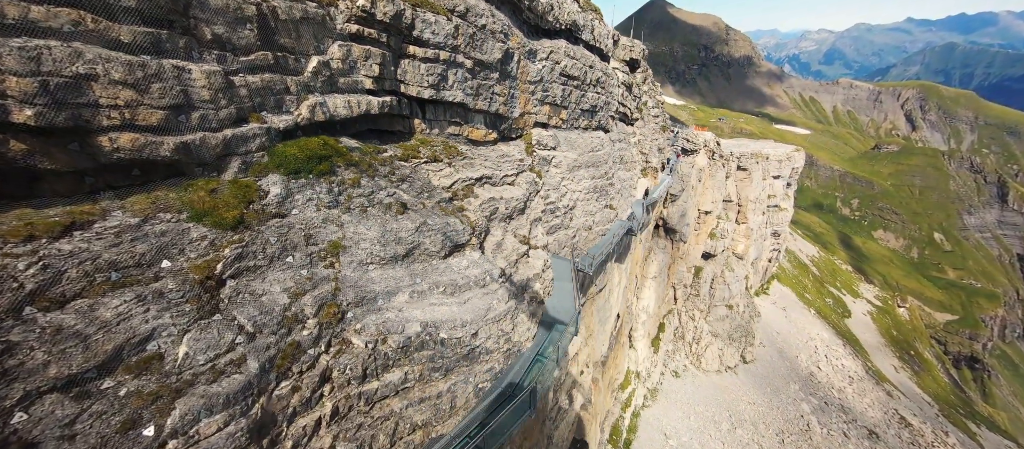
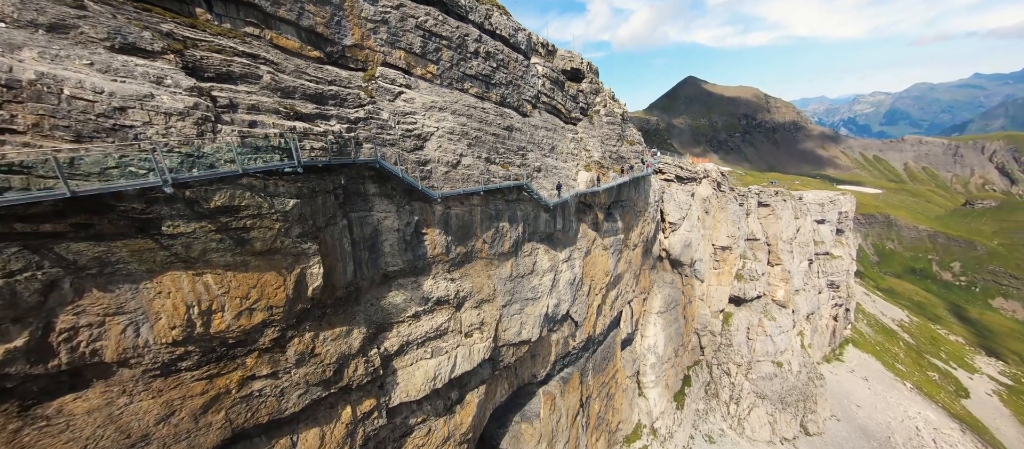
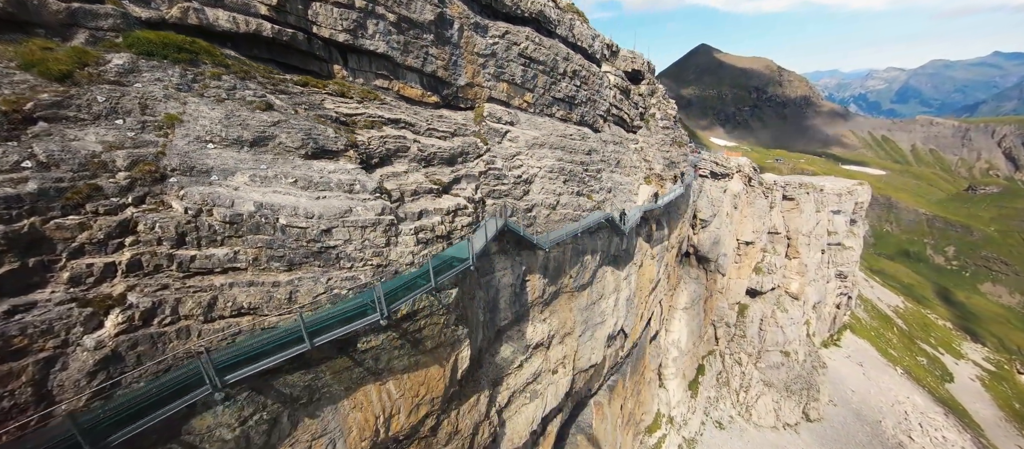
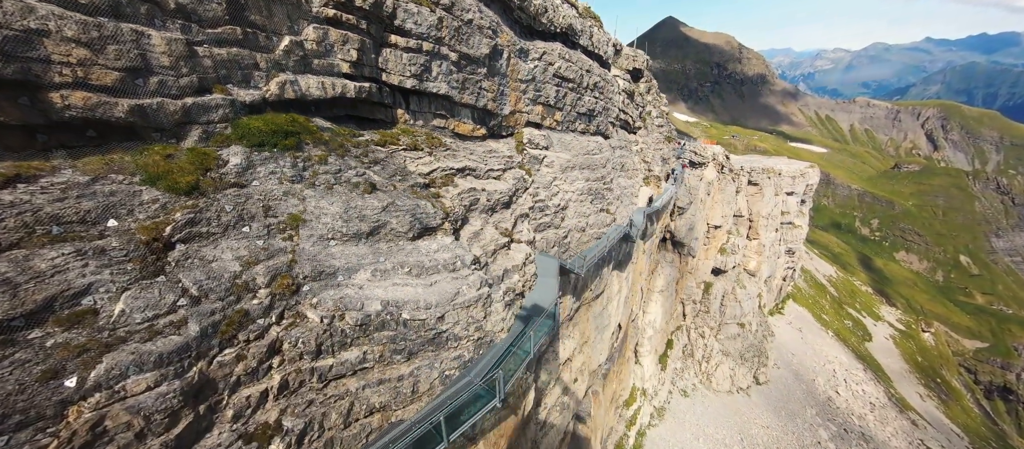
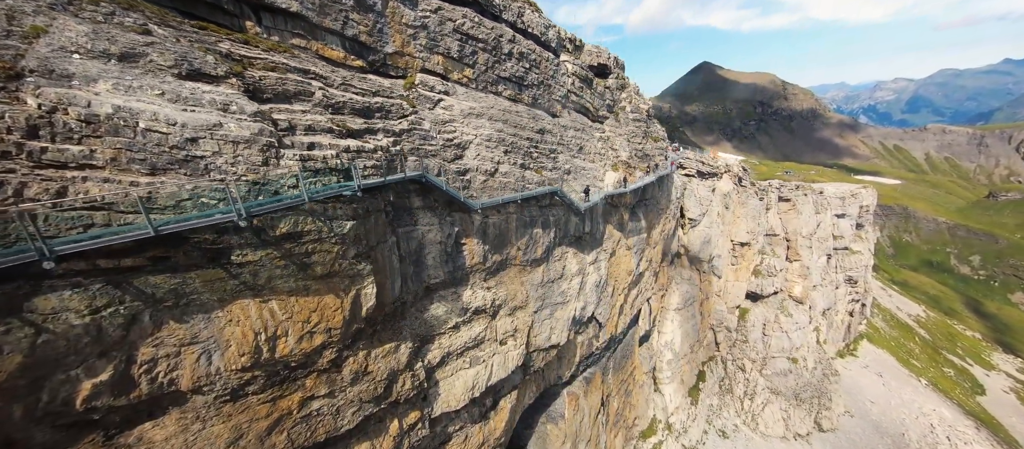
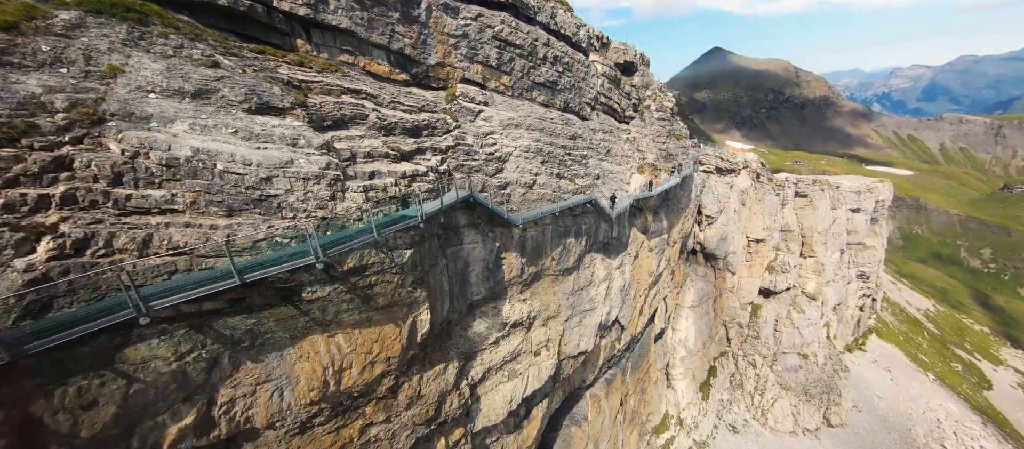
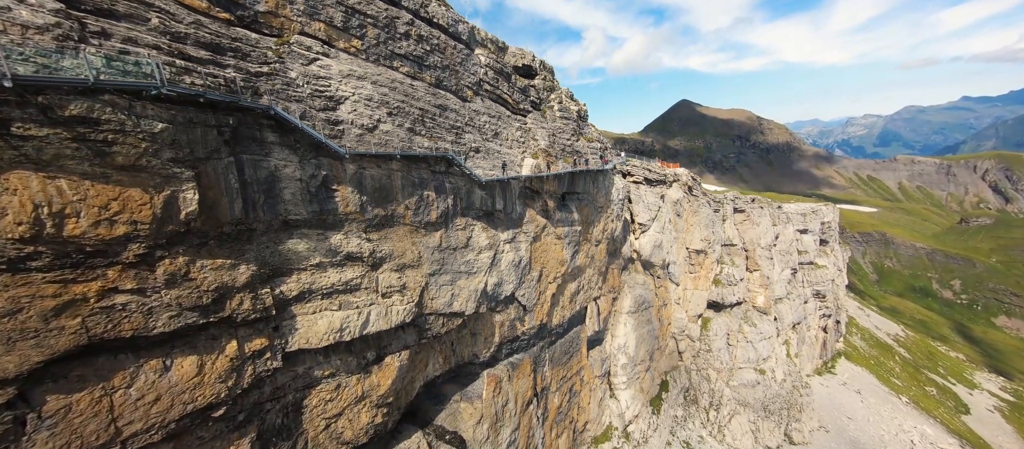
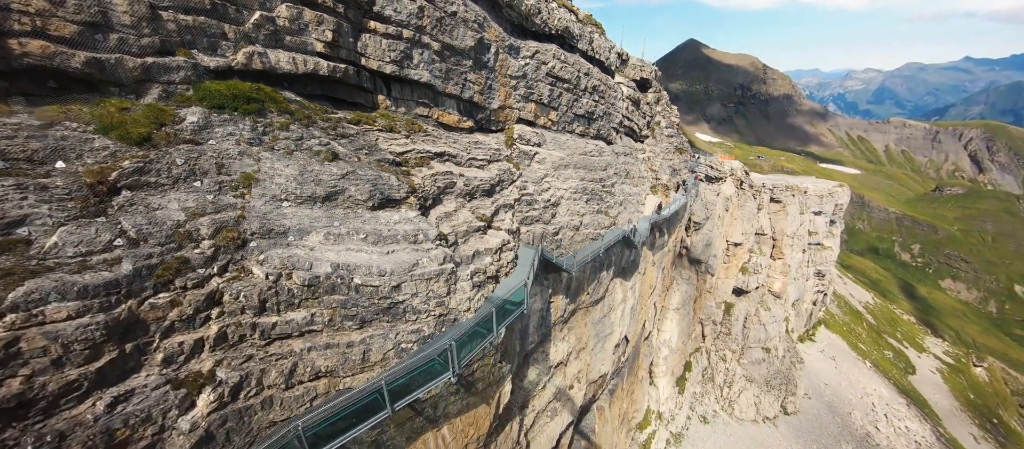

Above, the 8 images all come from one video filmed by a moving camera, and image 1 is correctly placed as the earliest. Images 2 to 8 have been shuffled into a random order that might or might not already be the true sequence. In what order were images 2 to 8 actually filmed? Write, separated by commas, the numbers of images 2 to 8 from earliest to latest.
4, 8, 3, 6, 5, 2, 7
